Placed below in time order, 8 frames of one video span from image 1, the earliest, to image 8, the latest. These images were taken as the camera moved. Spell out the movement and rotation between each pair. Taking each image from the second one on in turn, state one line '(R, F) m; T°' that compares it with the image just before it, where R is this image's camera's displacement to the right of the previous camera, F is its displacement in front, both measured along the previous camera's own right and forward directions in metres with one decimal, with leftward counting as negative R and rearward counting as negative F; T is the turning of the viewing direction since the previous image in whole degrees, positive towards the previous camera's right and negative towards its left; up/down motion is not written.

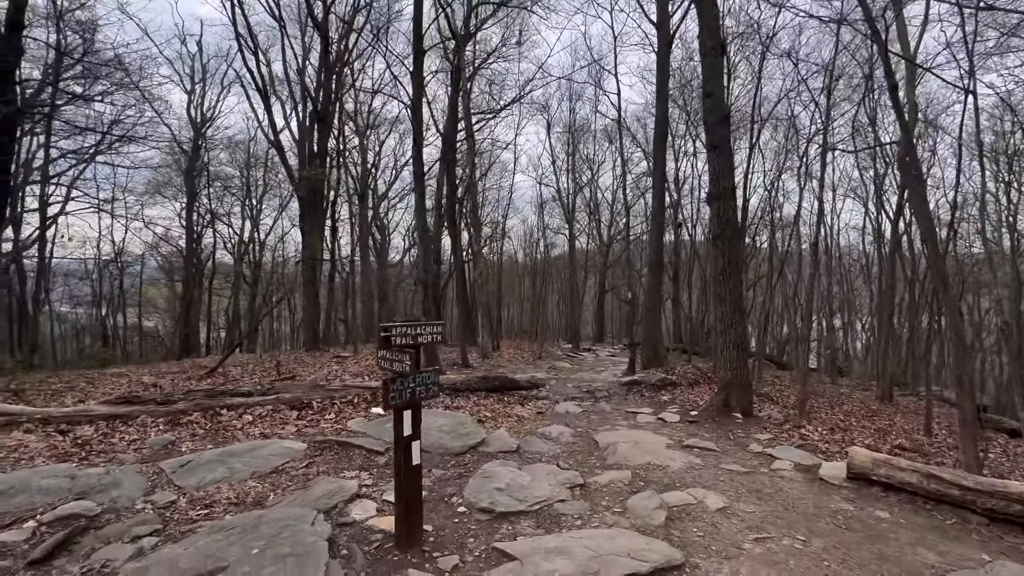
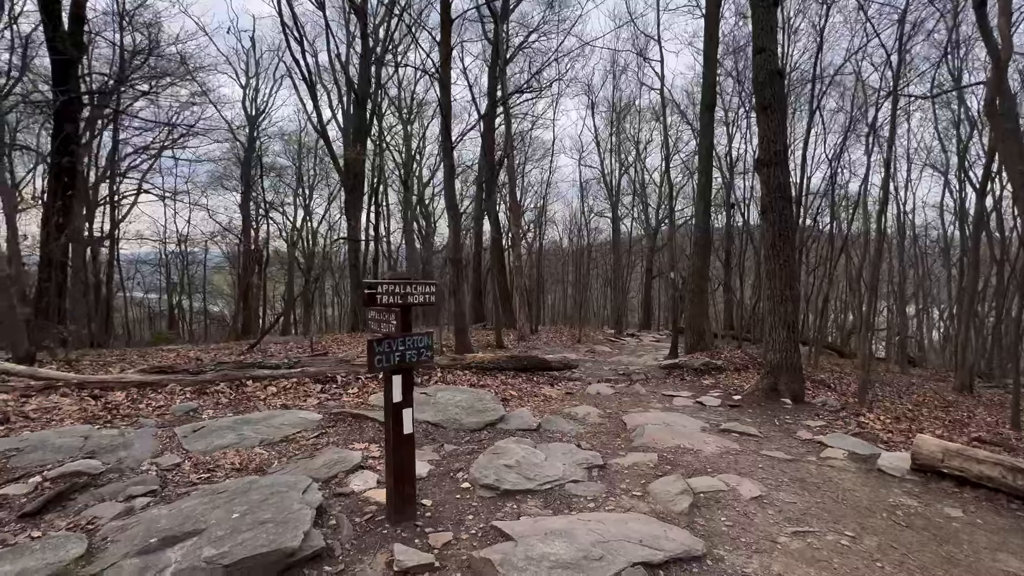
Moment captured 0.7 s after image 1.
(+0.3, +0.3) m; -6°
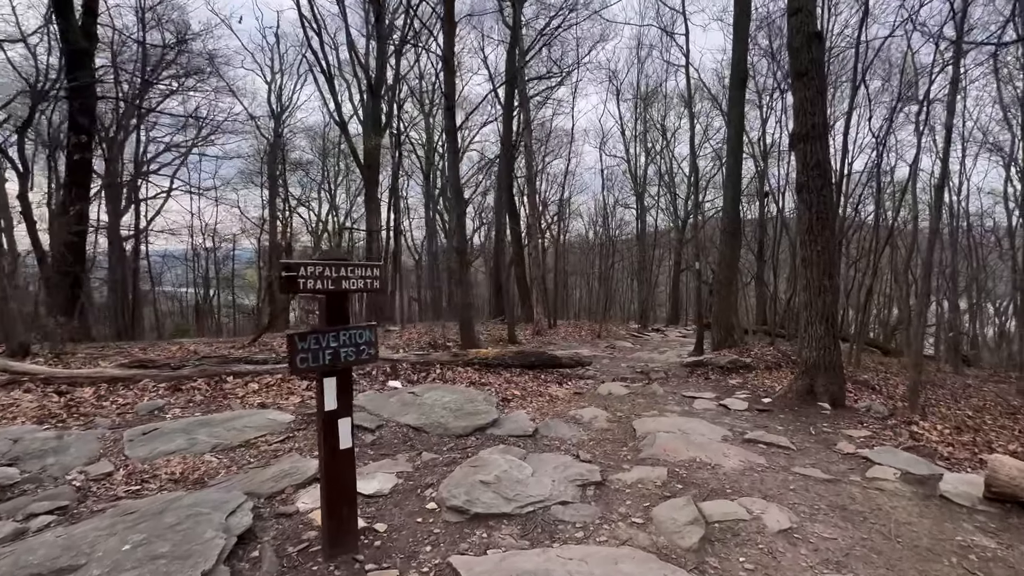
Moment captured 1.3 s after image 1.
(+0.4, +0.6) m; -3°
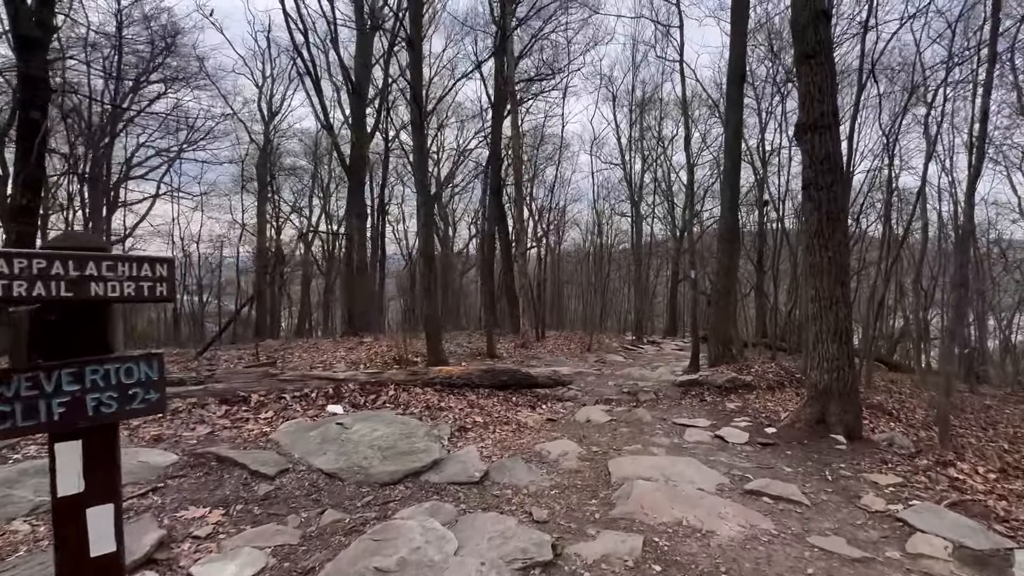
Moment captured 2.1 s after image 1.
(+0.5, +1.0) m; 0°
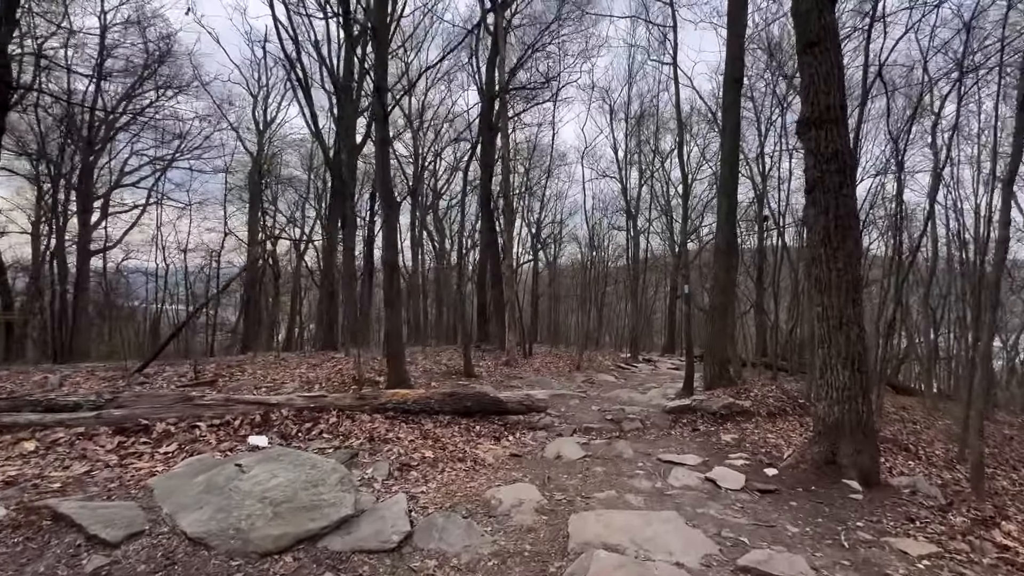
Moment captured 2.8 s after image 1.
(+0.5, +0.8) m; 0°
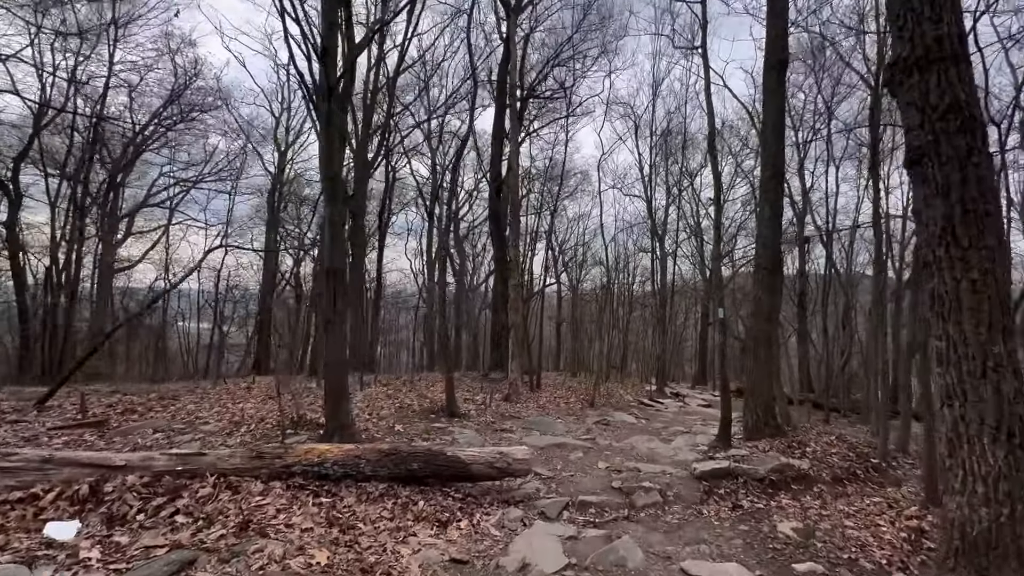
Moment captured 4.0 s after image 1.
(+0.6, +1.8) m; -3°
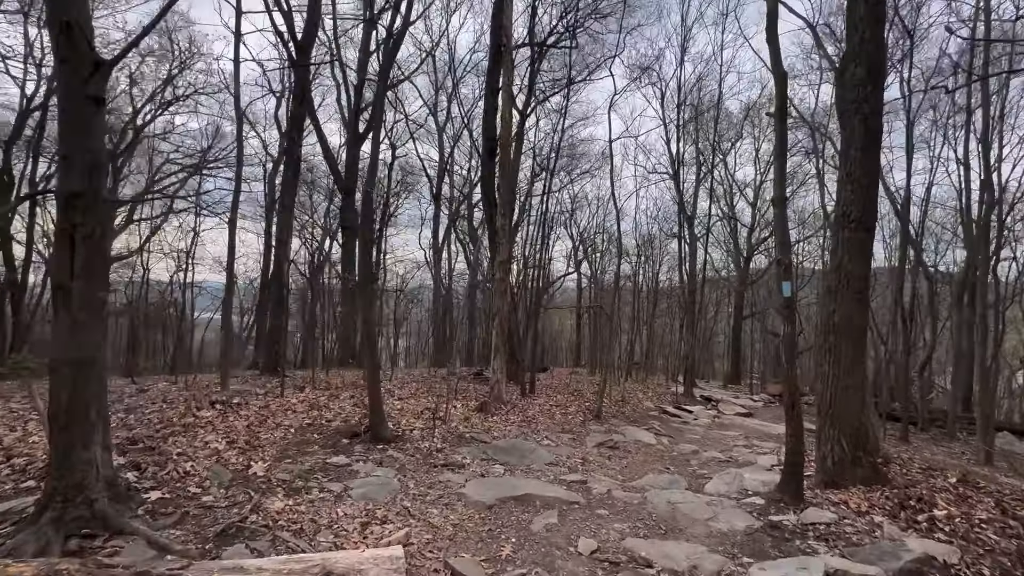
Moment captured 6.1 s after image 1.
(+0.9, +2.8) m; -3°
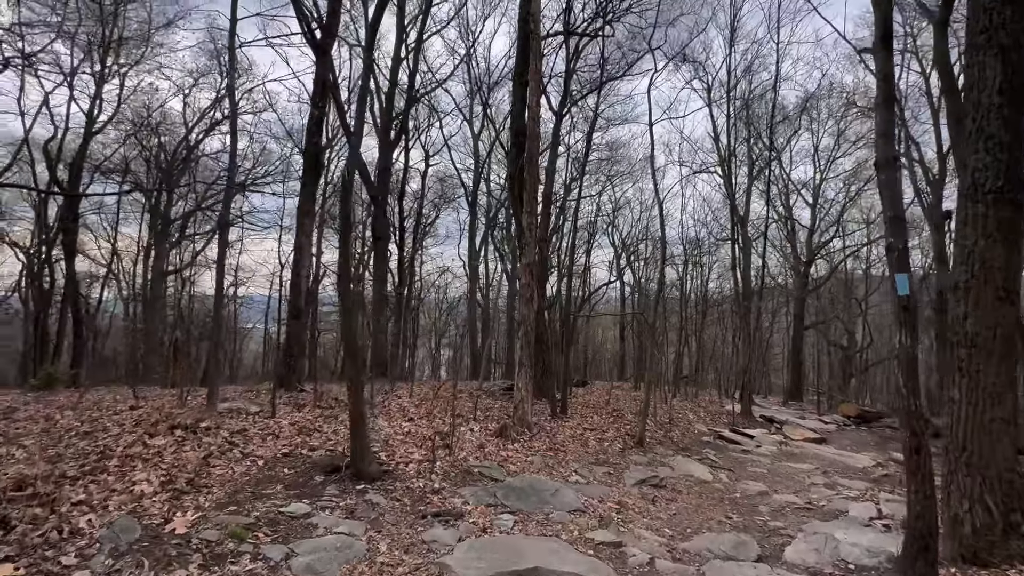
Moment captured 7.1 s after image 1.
(+0.3, +1.2) m; -5°
